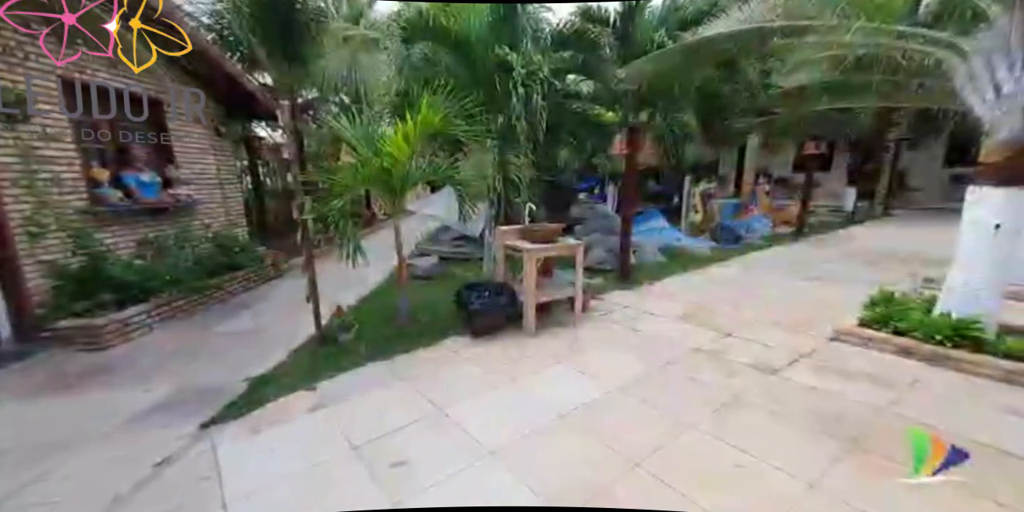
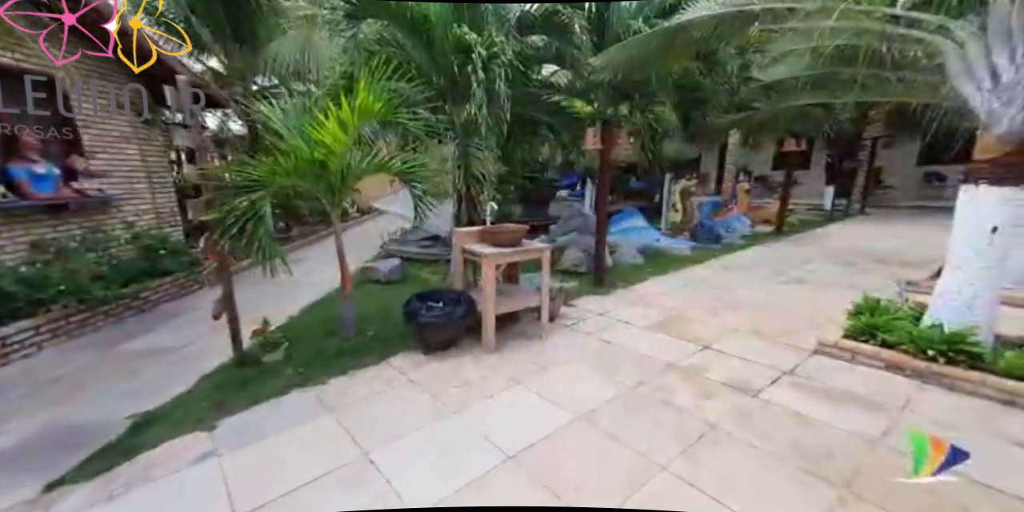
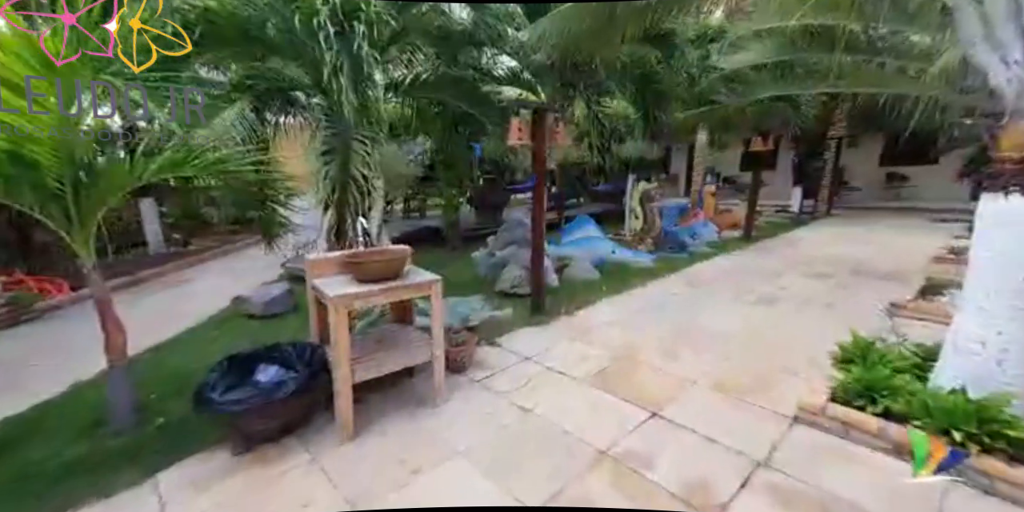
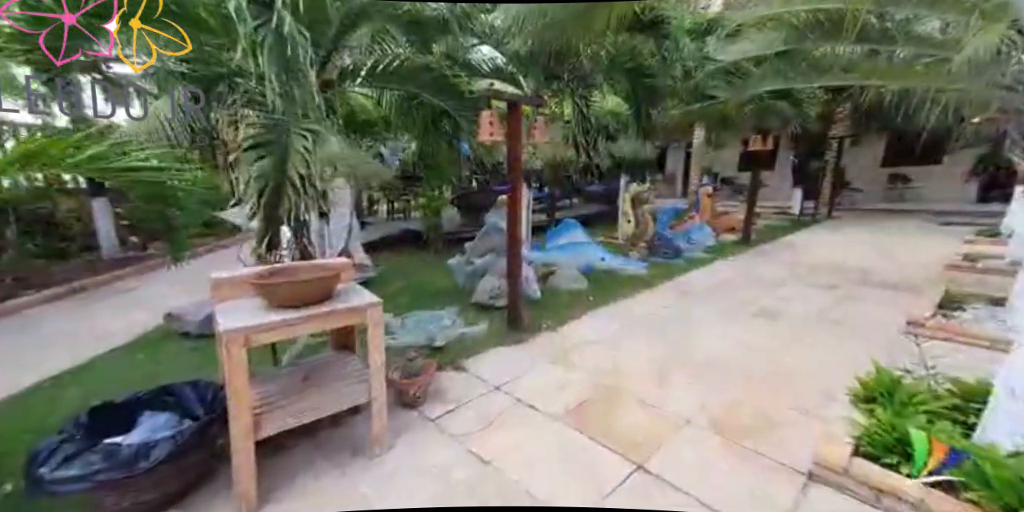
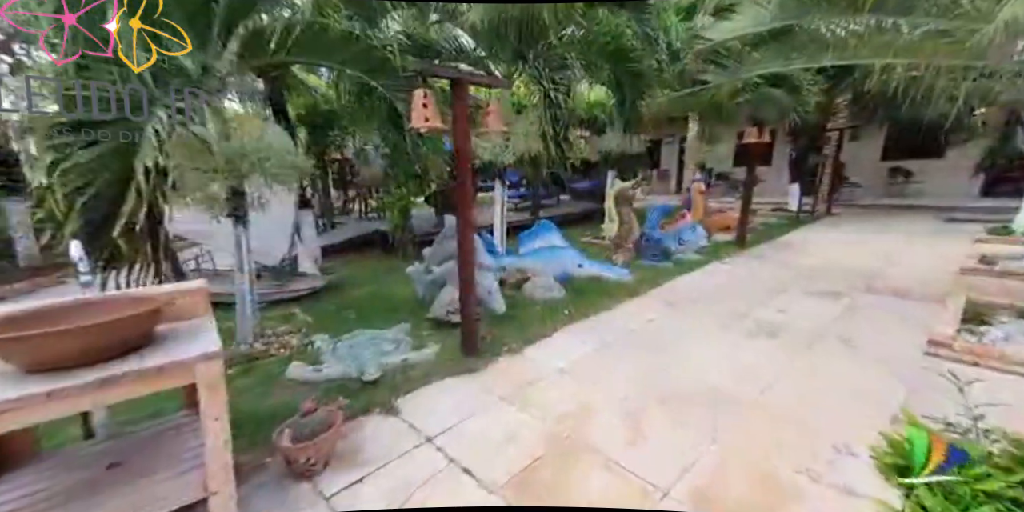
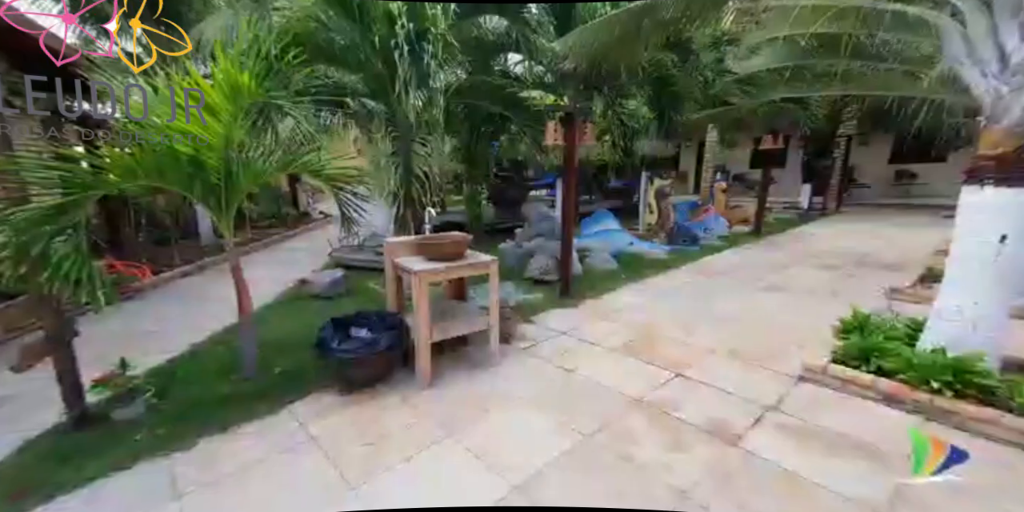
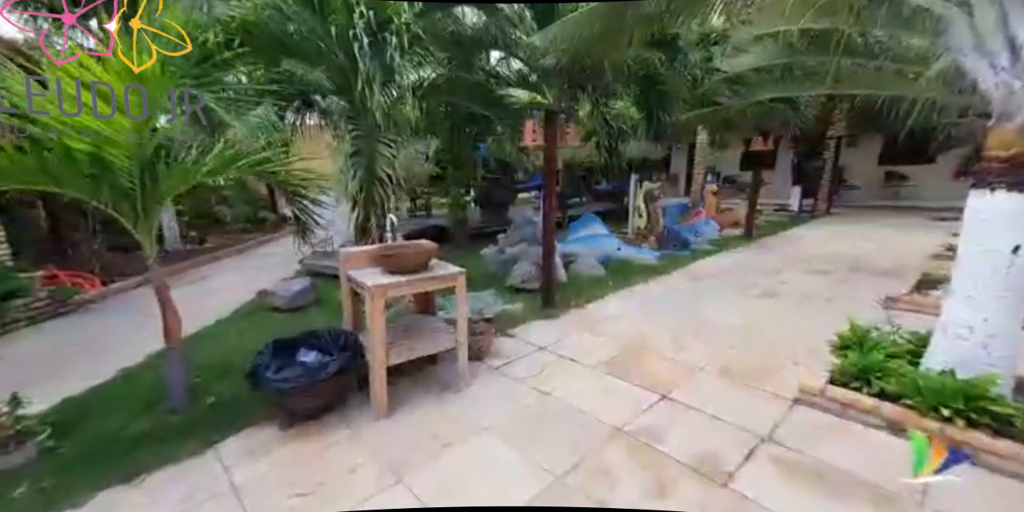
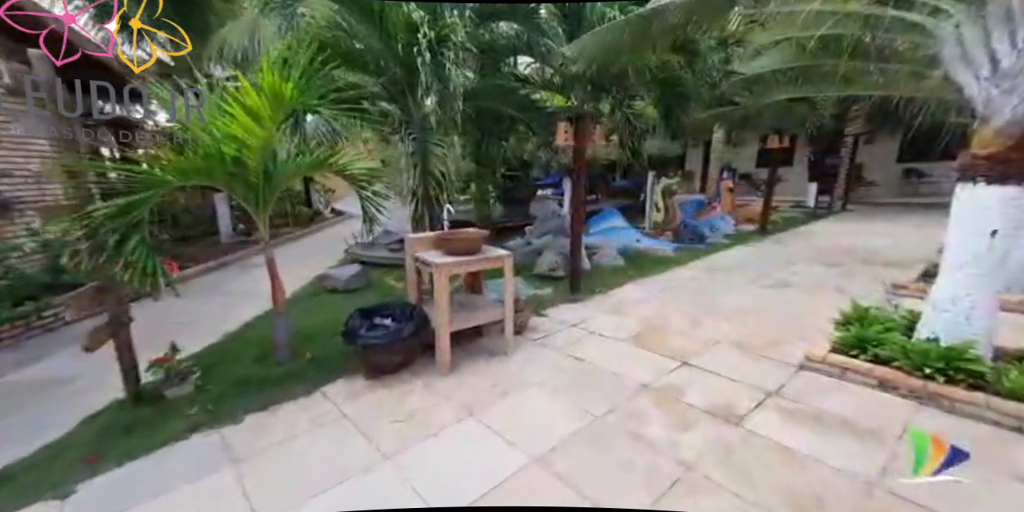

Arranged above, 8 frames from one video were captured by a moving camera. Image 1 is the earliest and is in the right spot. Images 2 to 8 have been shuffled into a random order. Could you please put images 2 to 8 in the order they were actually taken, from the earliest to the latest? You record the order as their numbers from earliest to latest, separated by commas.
2, 8, 6, 7, 3, 4, 5
